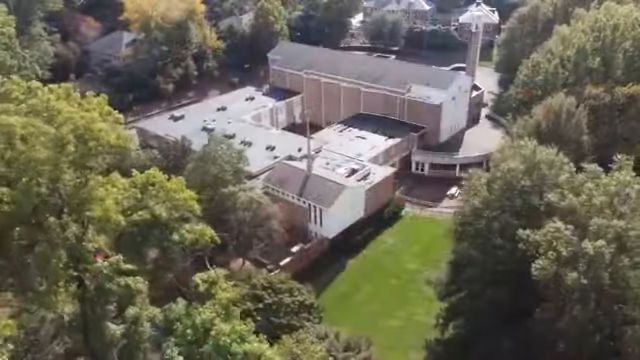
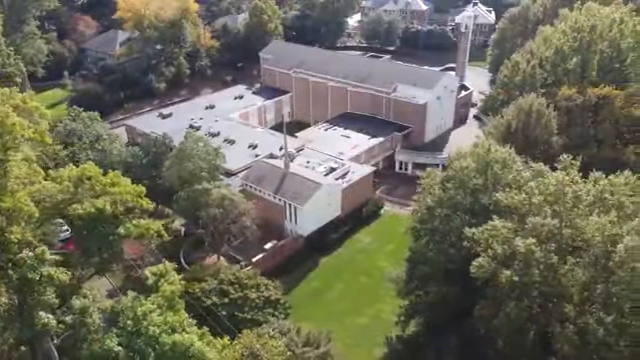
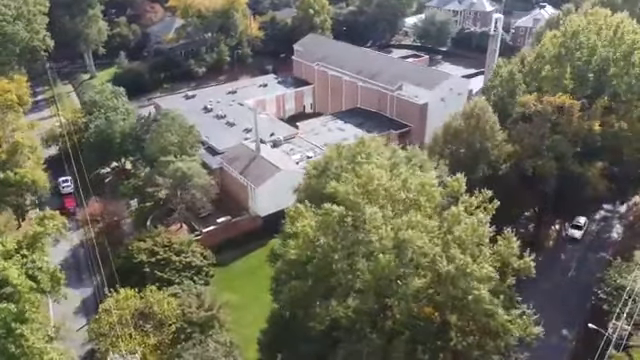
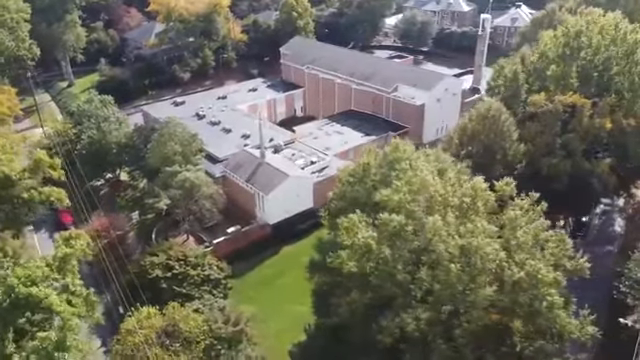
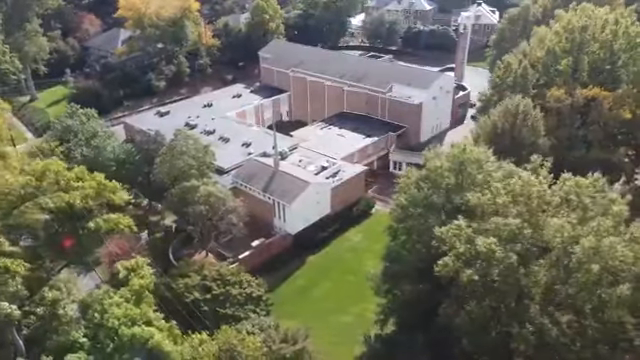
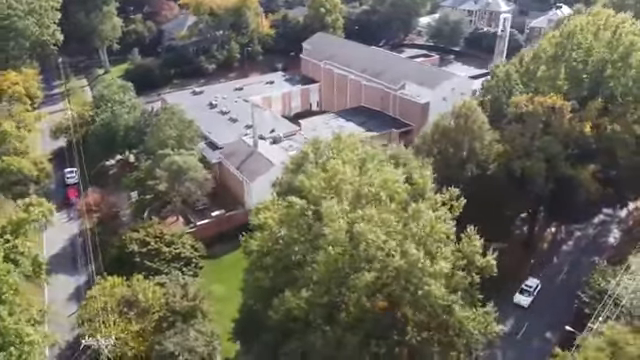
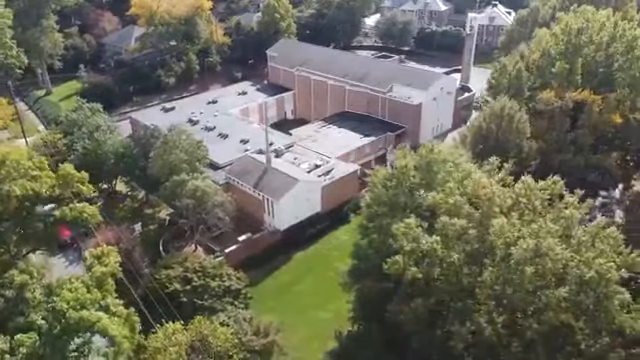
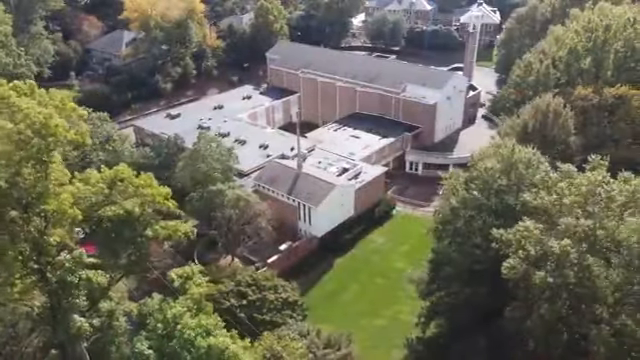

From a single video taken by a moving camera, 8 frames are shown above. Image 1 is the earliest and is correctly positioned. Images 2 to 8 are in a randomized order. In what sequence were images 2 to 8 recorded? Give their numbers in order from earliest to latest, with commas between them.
8, 2, 5, 7, 4, 3, 6
